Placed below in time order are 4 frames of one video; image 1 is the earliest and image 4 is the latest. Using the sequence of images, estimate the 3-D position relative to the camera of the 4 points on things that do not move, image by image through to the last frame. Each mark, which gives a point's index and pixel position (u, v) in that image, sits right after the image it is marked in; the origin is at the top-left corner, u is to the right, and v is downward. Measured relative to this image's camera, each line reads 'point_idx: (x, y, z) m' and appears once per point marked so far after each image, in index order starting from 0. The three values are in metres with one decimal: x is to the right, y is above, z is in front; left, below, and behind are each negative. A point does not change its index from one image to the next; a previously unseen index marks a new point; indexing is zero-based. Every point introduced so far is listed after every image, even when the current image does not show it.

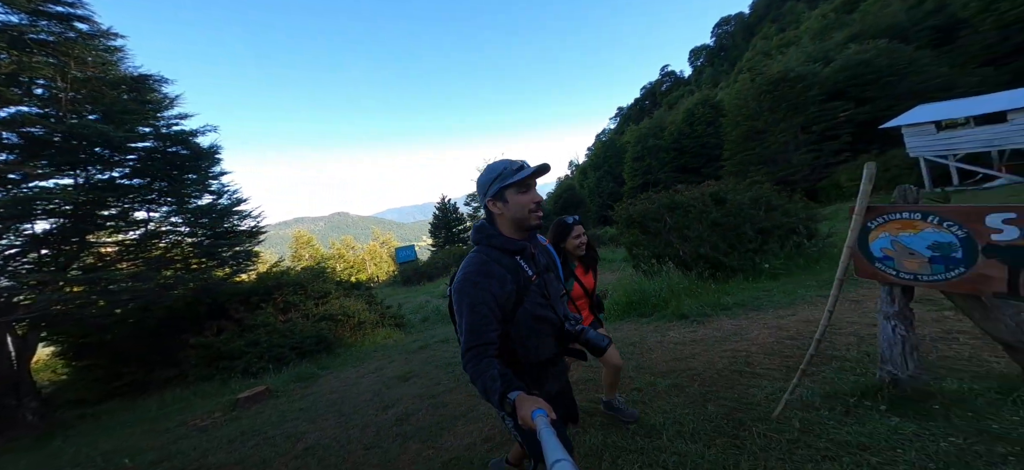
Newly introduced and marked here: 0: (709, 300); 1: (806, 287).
0: (+3.8, -1.3, +8.1) m
1: (+5.4, -0.9, +7.5) m
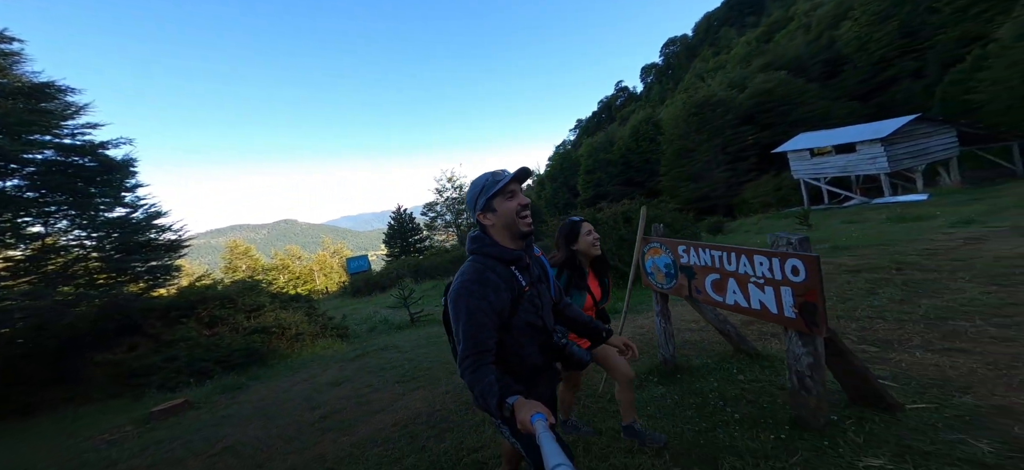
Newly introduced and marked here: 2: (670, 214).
0: (+2.1, -1.6, +9.4) m
1: (+3.8, -1.3, +8.9) m
2: (+4.7, +0.7, +12.2) m
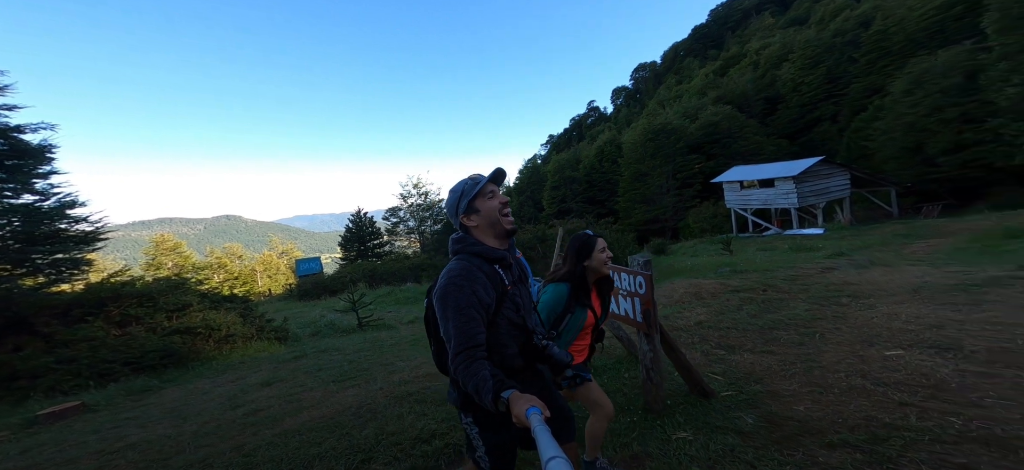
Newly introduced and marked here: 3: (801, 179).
0: (+0.8, -2.0, +9.9) m
1: (+2.5, -1.7, +9.7) m
2: (+3.2, +0.1, +13.1) m
3: (+11.7, +2.2, +17.6) m
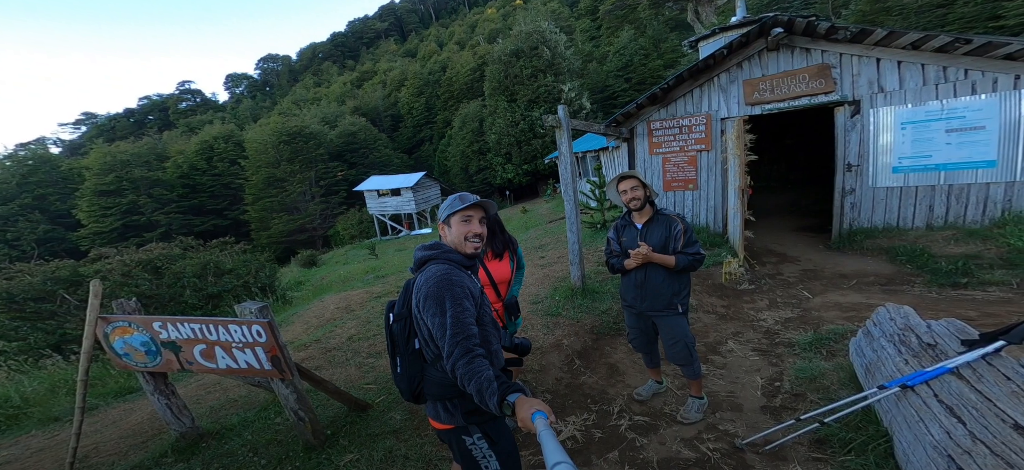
0: (-6.6, -2.4, +7.8) m
1: (-5.3, -2.0, +8.8) m
2: (-7.4, -0.3, +11.6) m
3: (-4.9, +2.4, +20.8) m
